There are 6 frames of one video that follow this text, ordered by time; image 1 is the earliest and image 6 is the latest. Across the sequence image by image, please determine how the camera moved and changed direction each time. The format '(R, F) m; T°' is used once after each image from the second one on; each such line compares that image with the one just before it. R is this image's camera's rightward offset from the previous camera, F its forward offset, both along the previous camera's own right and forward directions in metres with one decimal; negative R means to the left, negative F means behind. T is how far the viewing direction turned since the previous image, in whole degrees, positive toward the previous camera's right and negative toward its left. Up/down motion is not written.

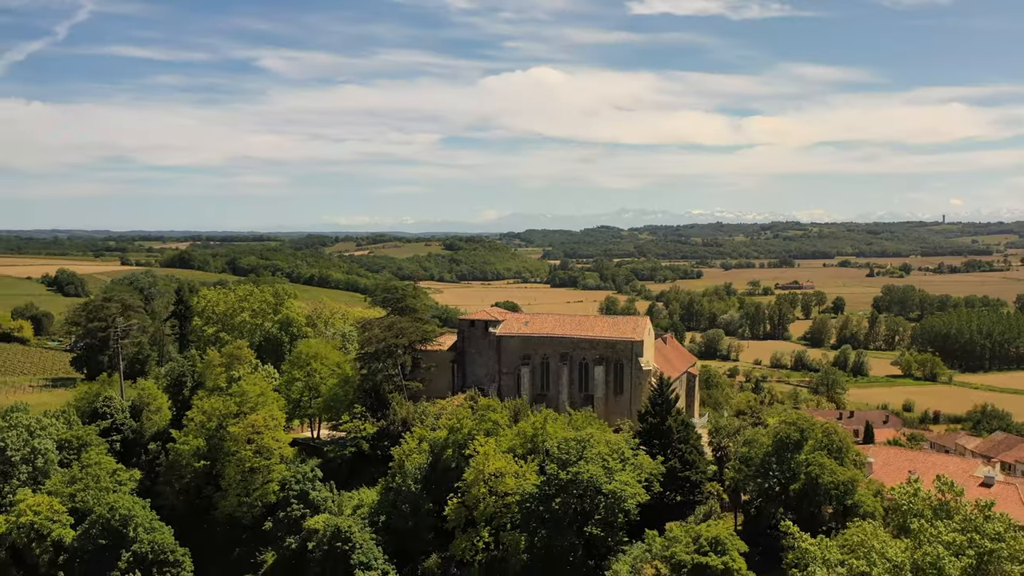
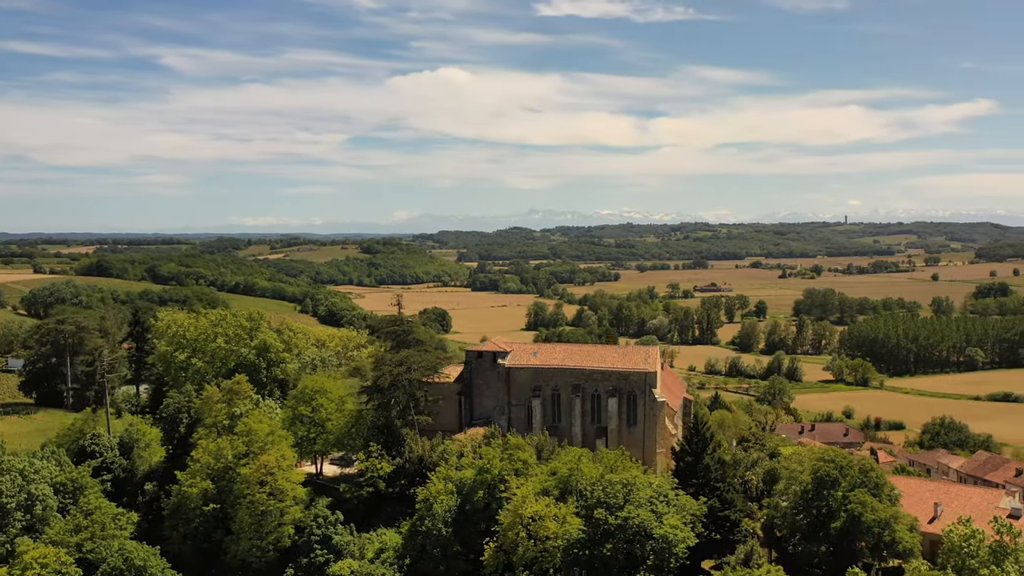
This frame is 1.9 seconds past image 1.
(-3.2, +0.3) m; +4°
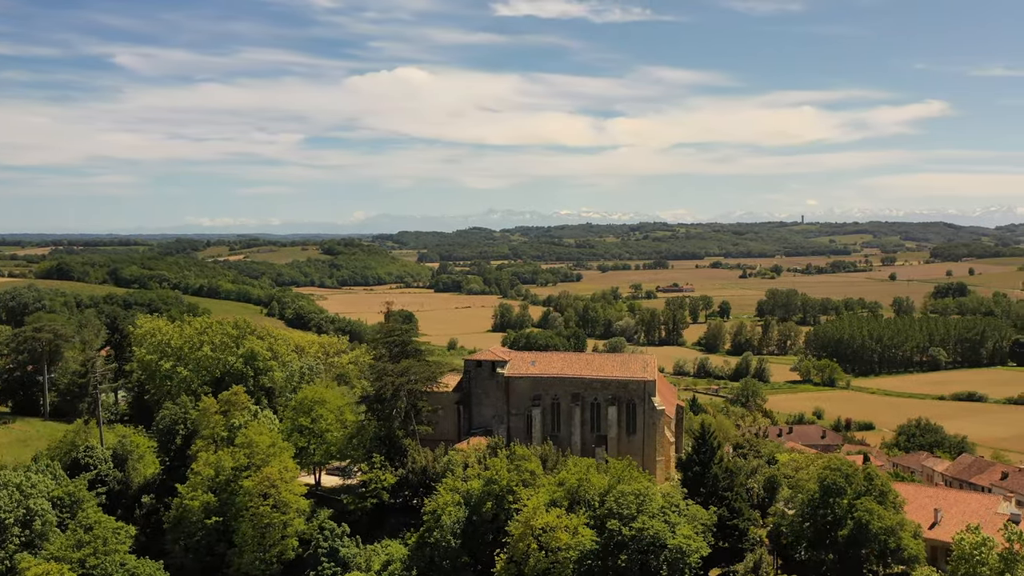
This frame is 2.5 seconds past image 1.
(-1.3, -0.1) m; +2°
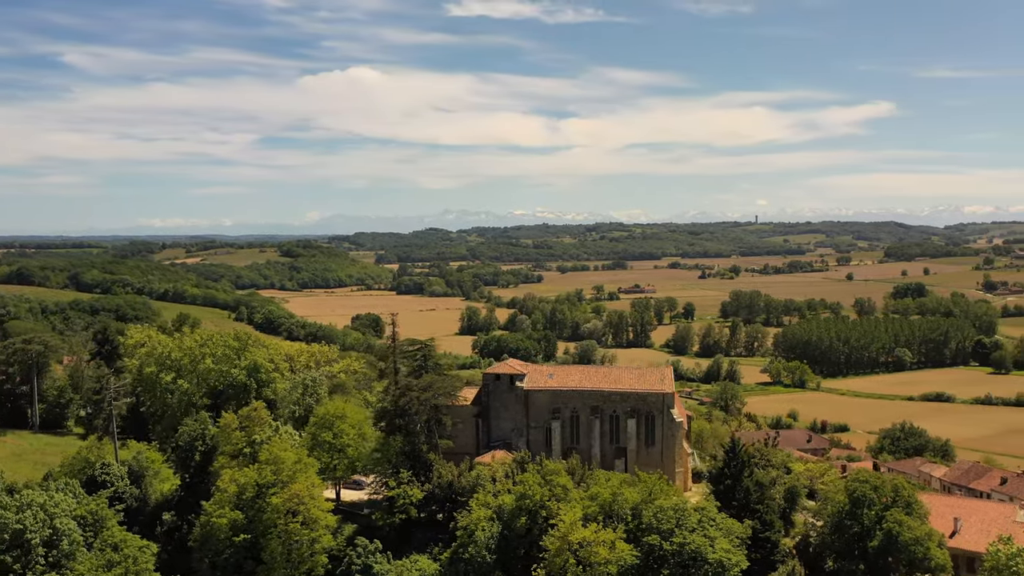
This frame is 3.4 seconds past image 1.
(-2.1, -0.4) m; +2°
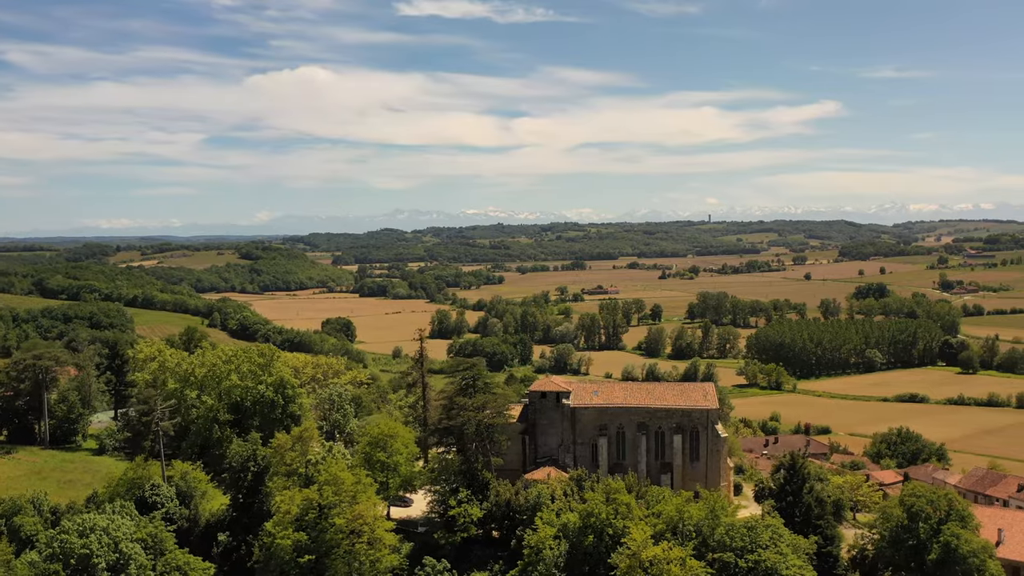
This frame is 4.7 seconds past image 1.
(-3.3, -0.8) m; +1°
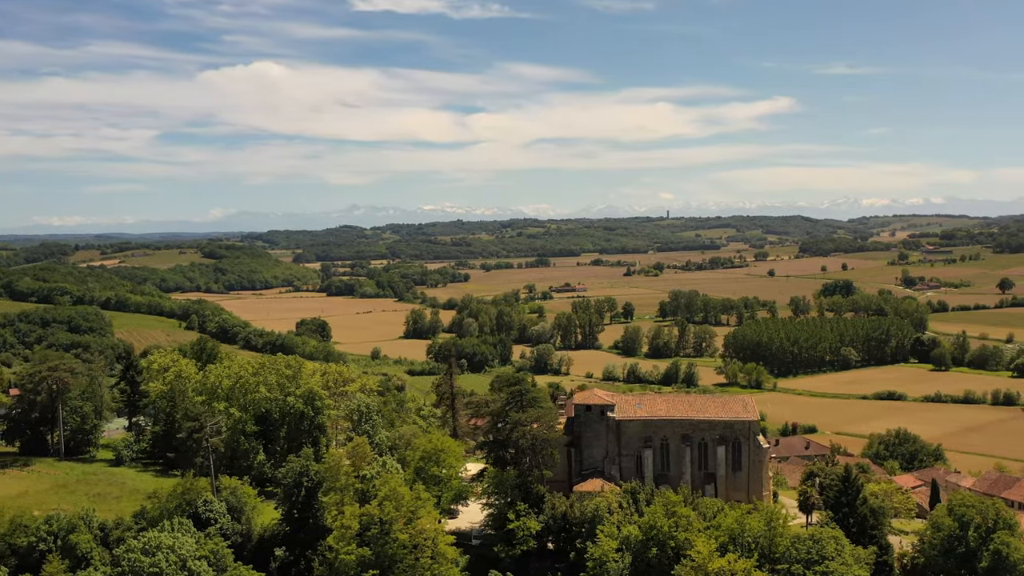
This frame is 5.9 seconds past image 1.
(-3.3, -0.9) m; +1°
